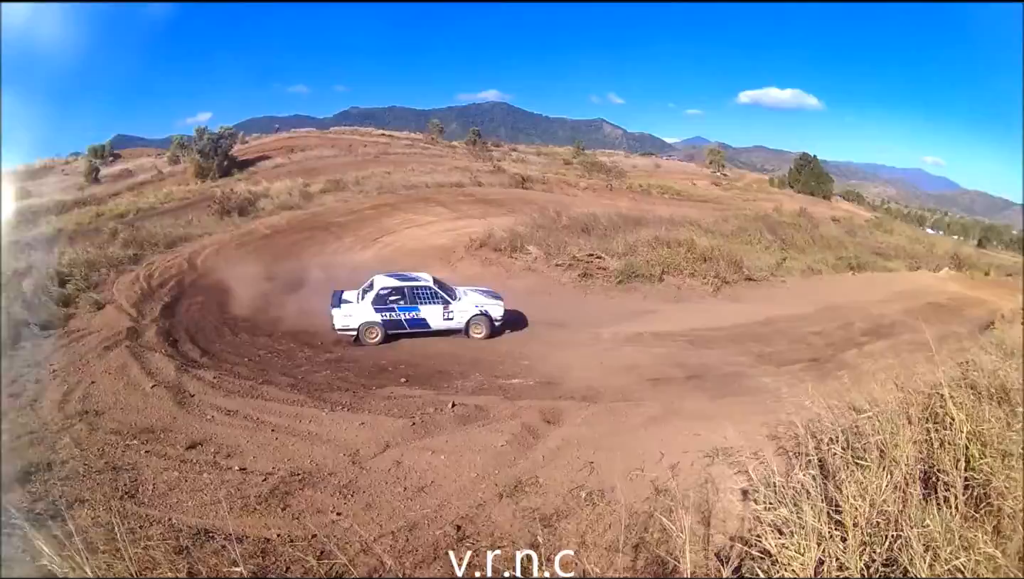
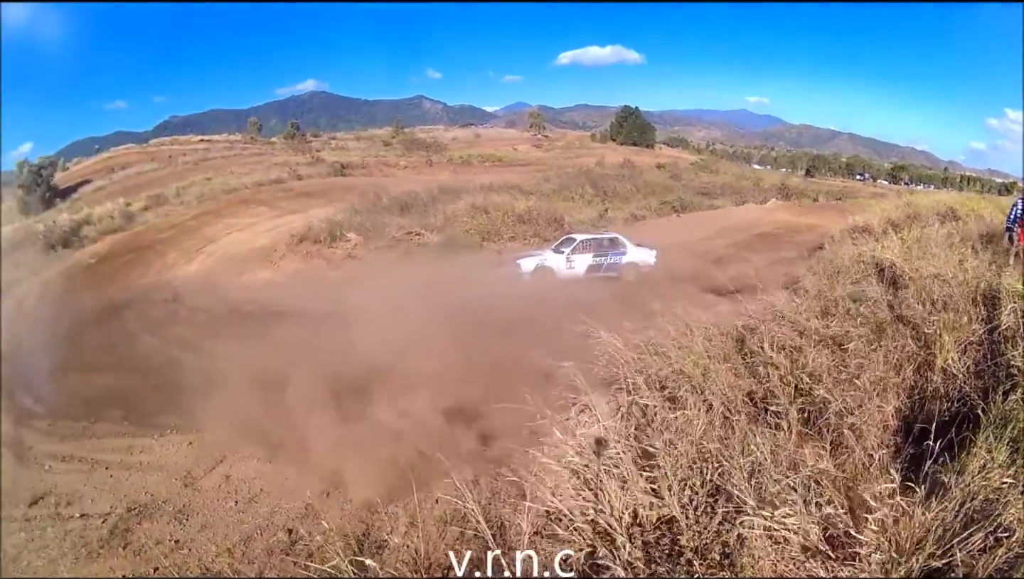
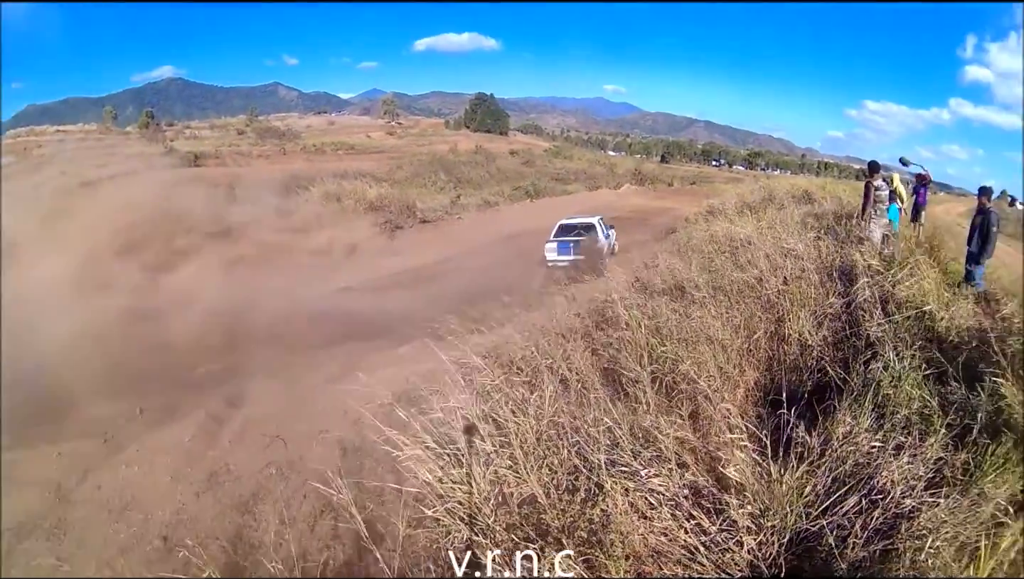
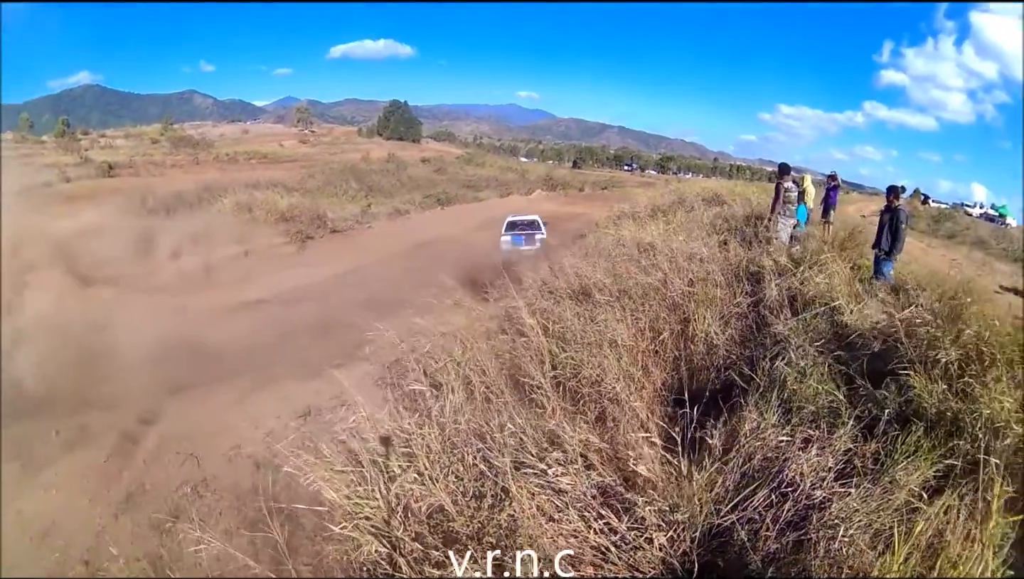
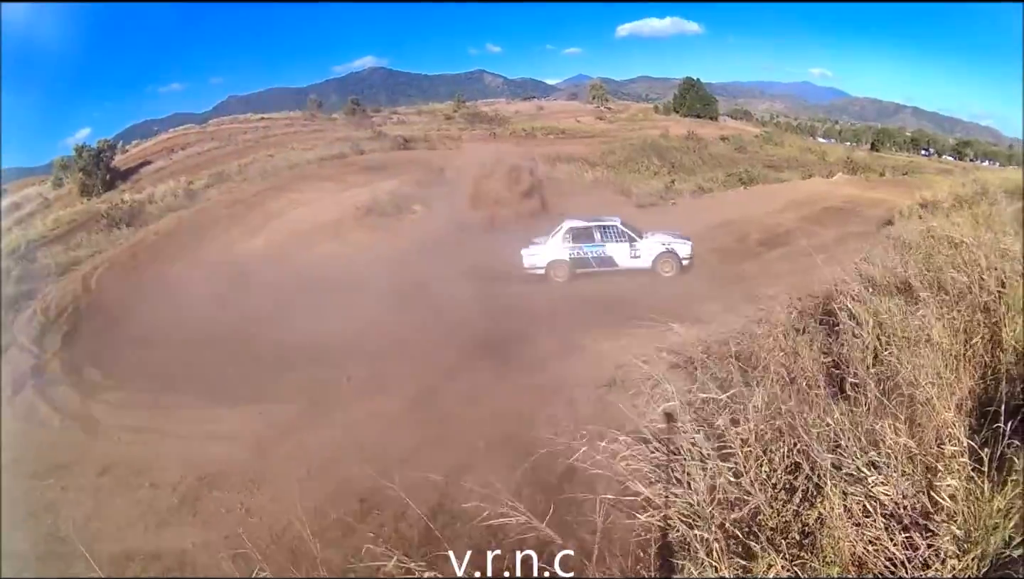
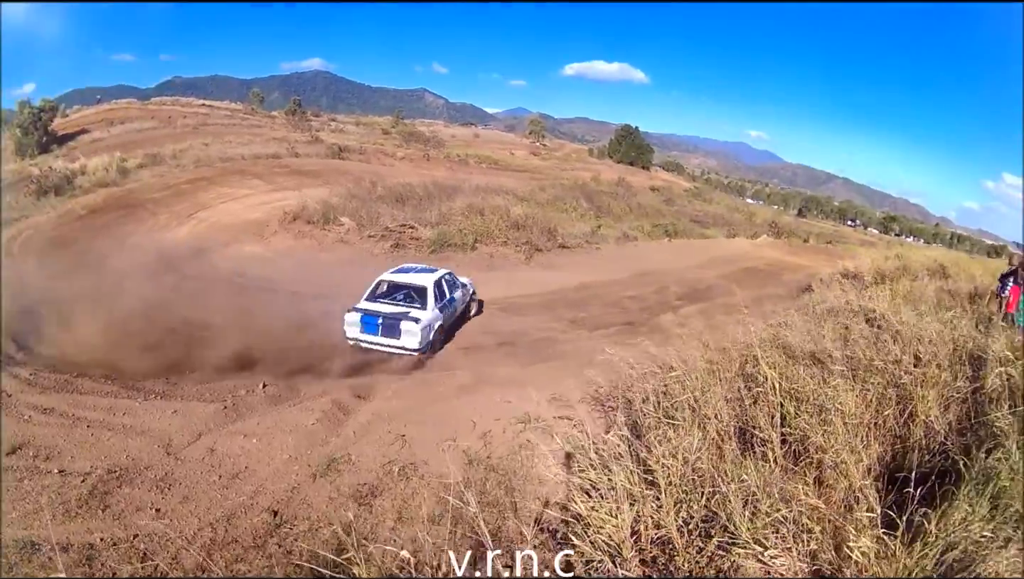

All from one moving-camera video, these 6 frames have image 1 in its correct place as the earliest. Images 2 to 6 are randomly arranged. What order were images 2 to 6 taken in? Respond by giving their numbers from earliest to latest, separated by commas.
6, 2, 5, 3, 4
